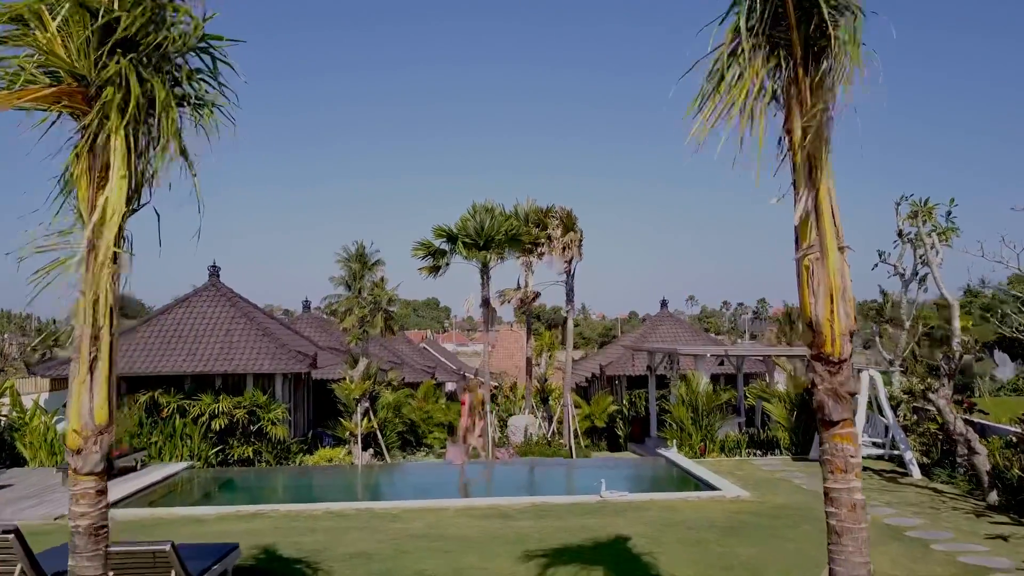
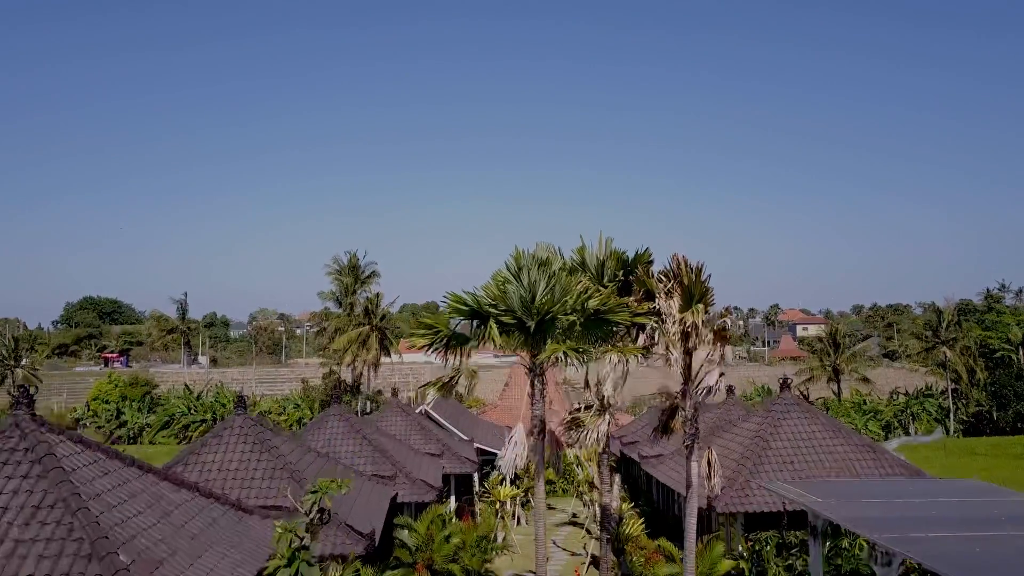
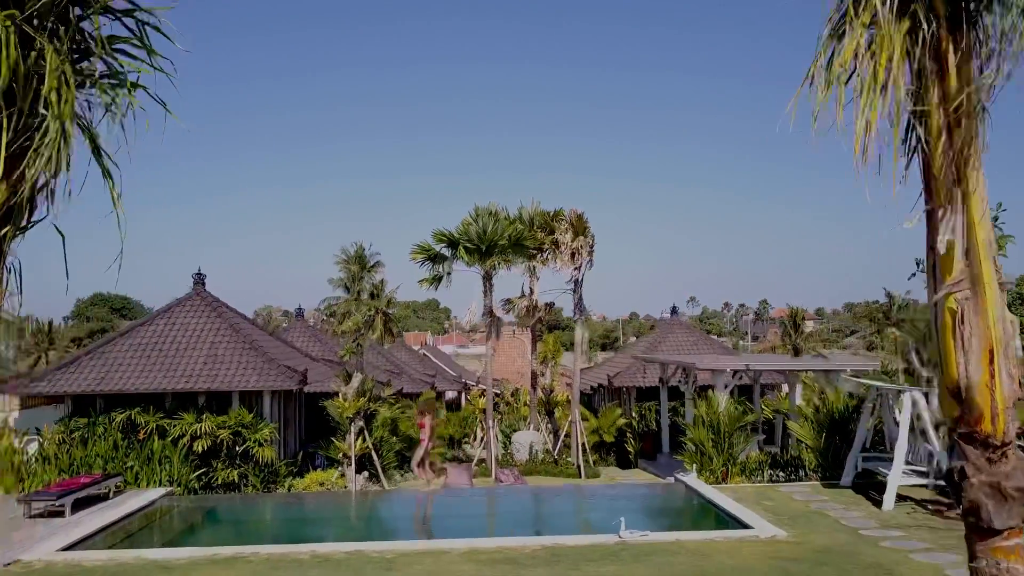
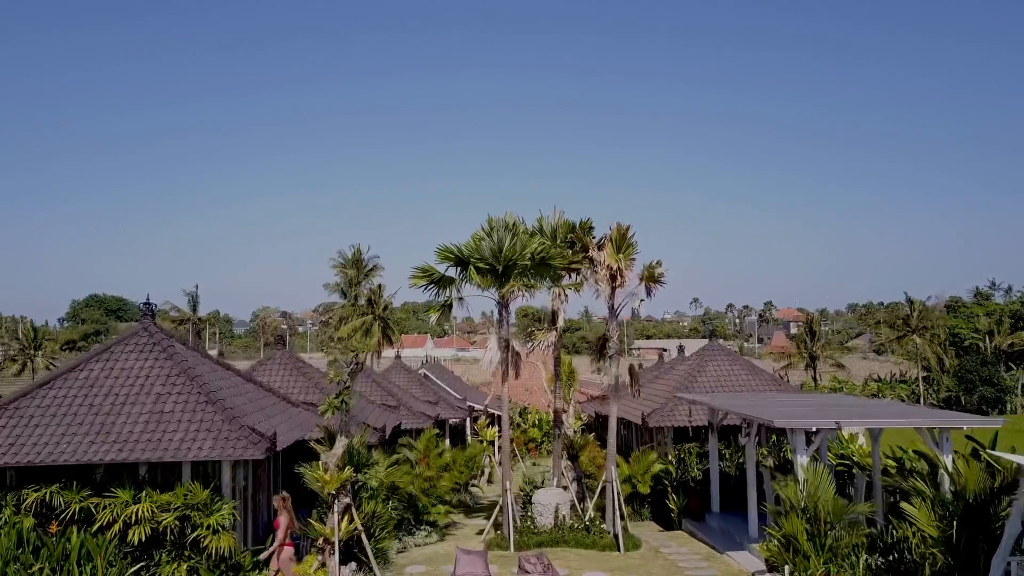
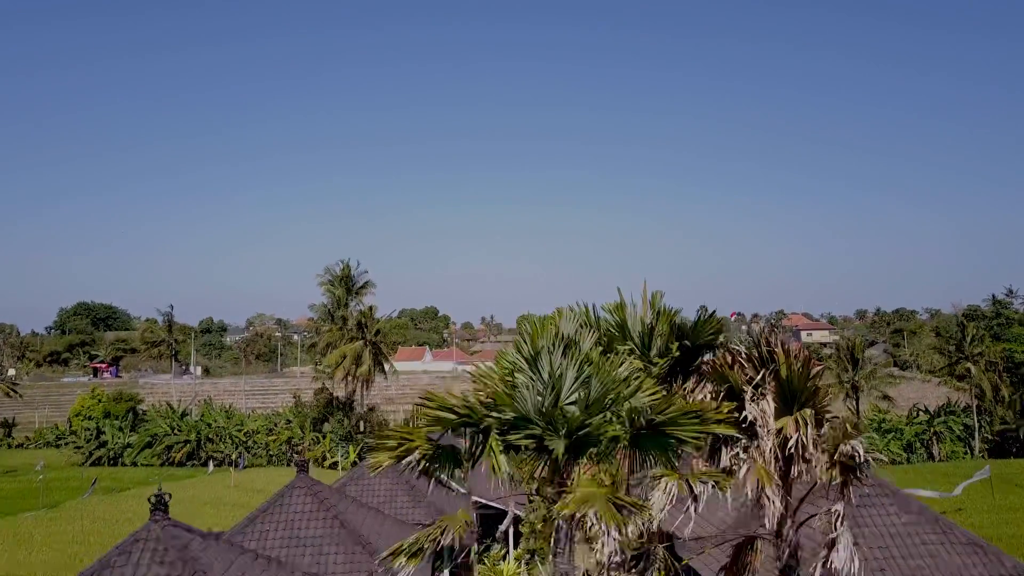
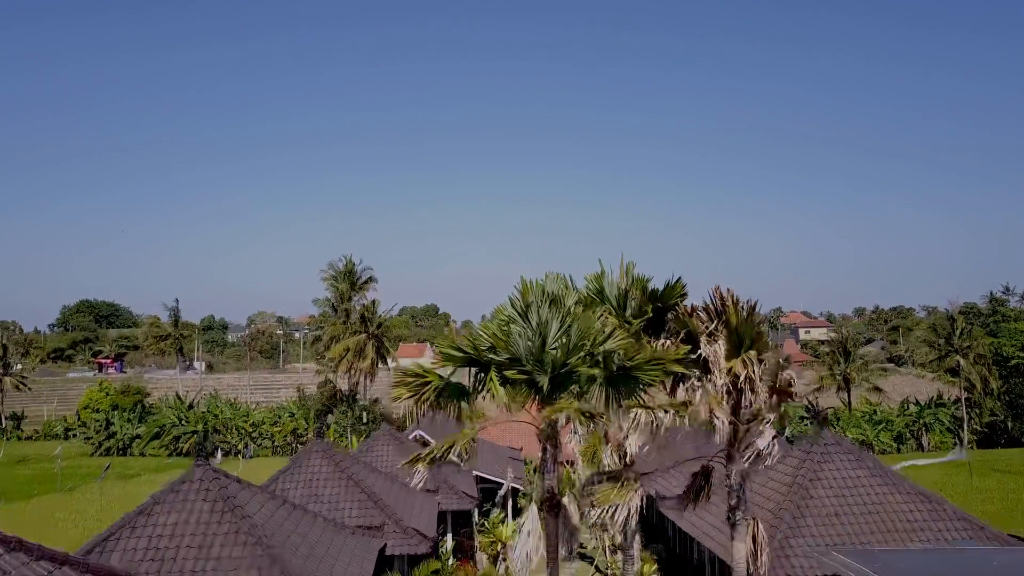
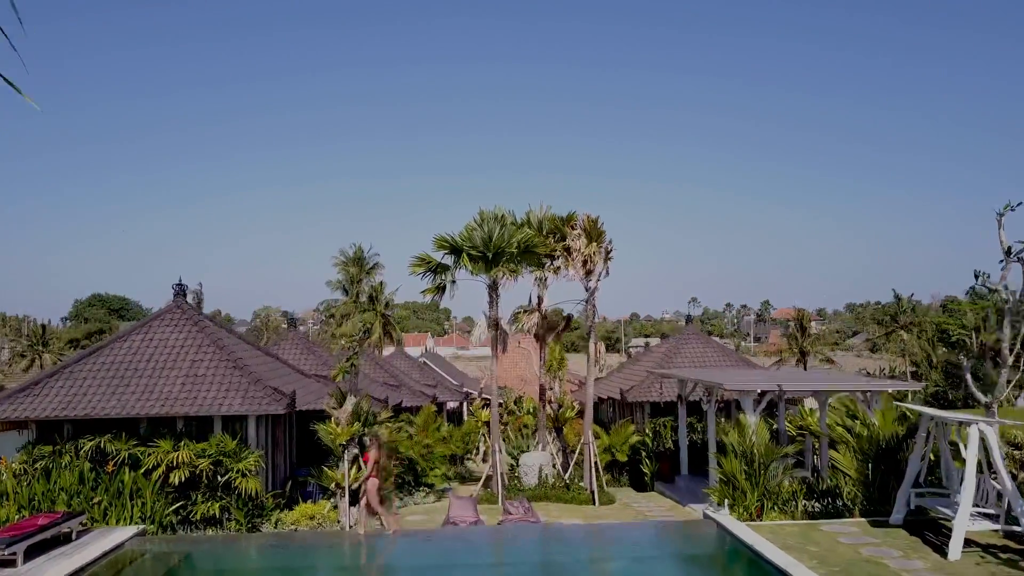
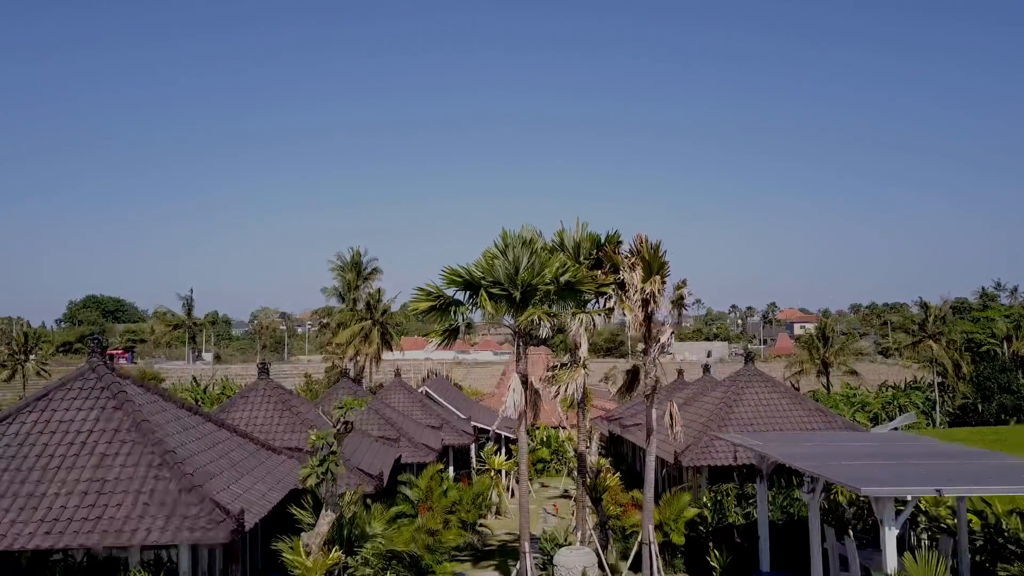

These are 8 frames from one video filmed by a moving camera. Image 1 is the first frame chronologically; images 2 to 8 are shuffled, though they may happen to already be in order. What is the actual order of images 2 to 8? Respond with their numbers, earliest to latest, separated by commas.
3, 7, 4, 8, 2, 6, 5
